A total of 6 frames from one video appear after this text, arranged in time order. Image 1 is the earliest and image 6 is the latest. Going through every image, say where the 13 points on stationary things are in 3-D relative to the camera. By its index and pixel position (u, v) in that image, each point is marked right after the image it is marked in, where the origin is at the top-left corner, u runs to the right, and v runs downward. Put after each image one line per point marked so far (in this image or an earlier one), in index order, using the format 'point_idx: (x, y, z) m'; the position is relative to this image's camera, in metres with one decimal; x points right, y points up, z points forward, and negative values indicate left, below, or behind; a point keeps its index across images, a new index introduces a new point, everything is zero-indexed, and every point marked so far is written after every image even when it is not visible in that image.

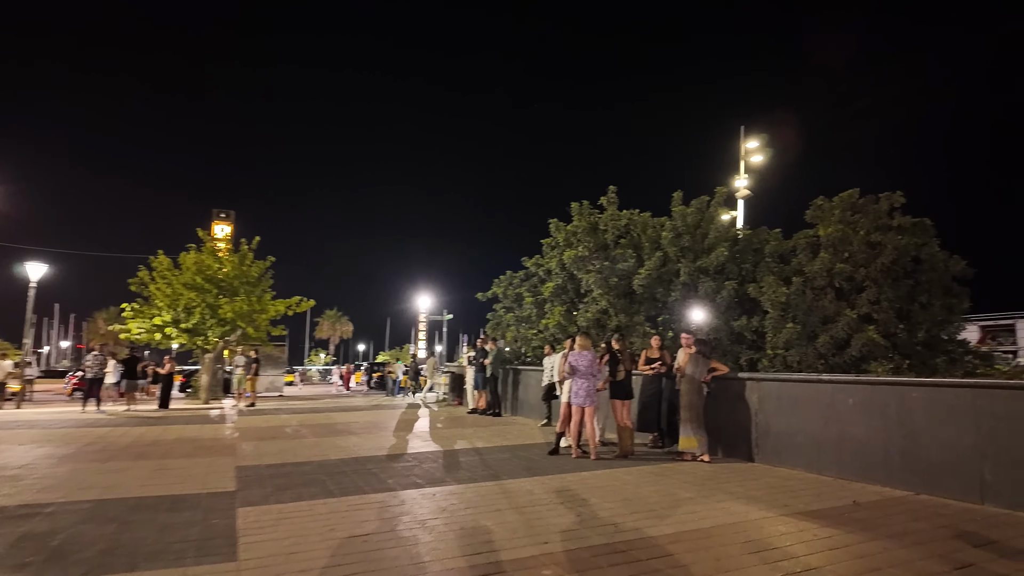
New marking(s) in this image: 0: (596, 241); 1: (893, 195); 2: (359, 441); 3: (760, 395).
0: (+2.4, +1.3, +16.9) m
1: (+10.4, +2.5, +16.4) m
2: (-2.9, -2.9, +11.2) m
3: (+3.5, -1.5, +8.5) m
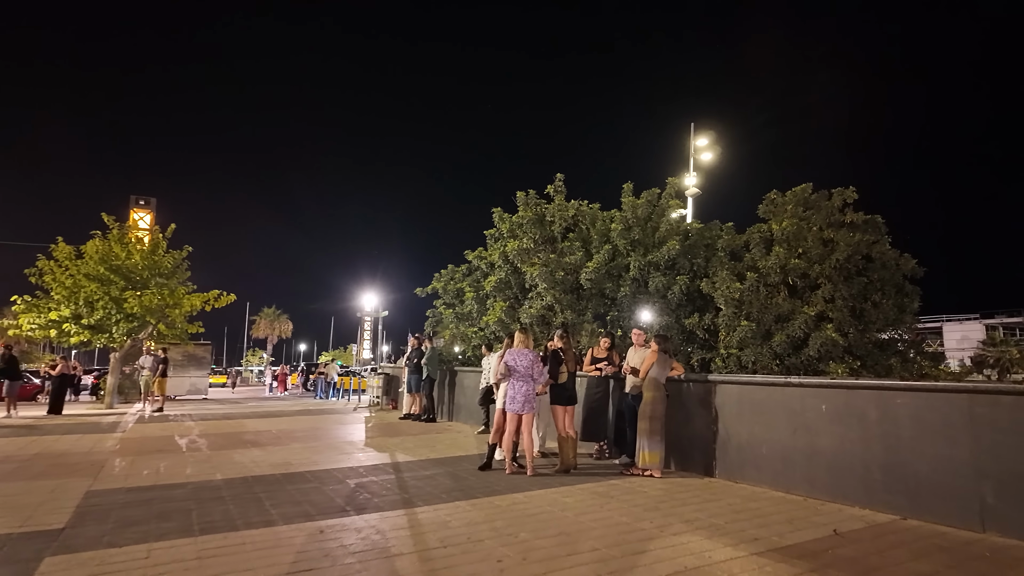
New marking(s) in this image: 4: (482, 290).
0: (+0.8, +1.4, +15.8) m
1: (+8.8, +2.5, +15.9) m
2: (-4.0, -2.7, +9.6) m
3: (+2.6, -1.4, +7.5) m
4: (-0.8, 0.0, +16.8) m
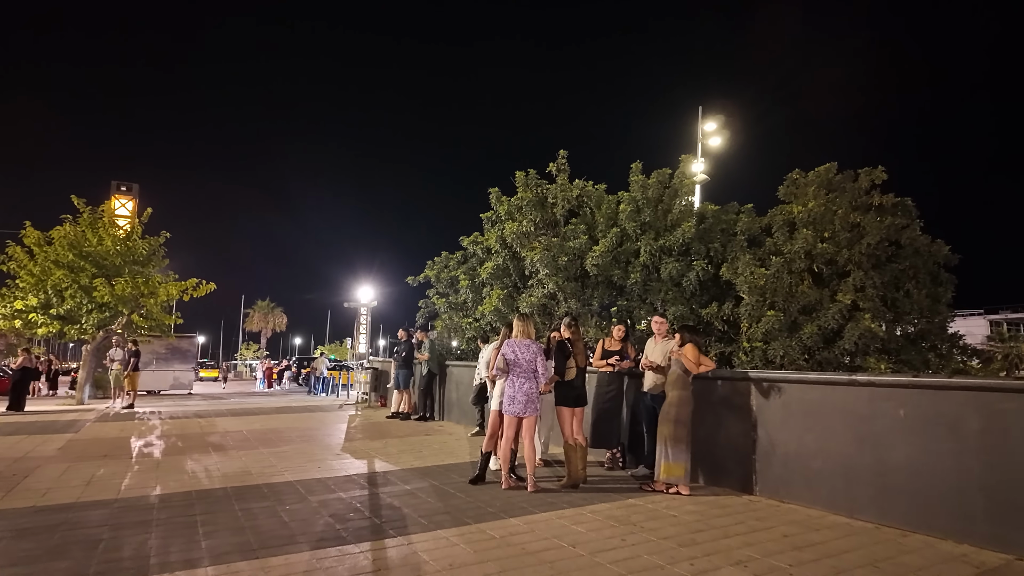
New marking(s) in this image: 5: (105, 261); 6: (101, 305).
0: (+0.8, +1.7, +14.4) m
1: (+8.8, +2.8, +14.6) m
2: (-4.0, -2.4, +8.3) m
3: (+2.5, -1.2, +6.2) m
4: (-0.9, +0.3, +15.5) m
5: (-13.2, +0.9, +19.5) m
6: (-13.0, -0.5, +19.0) m
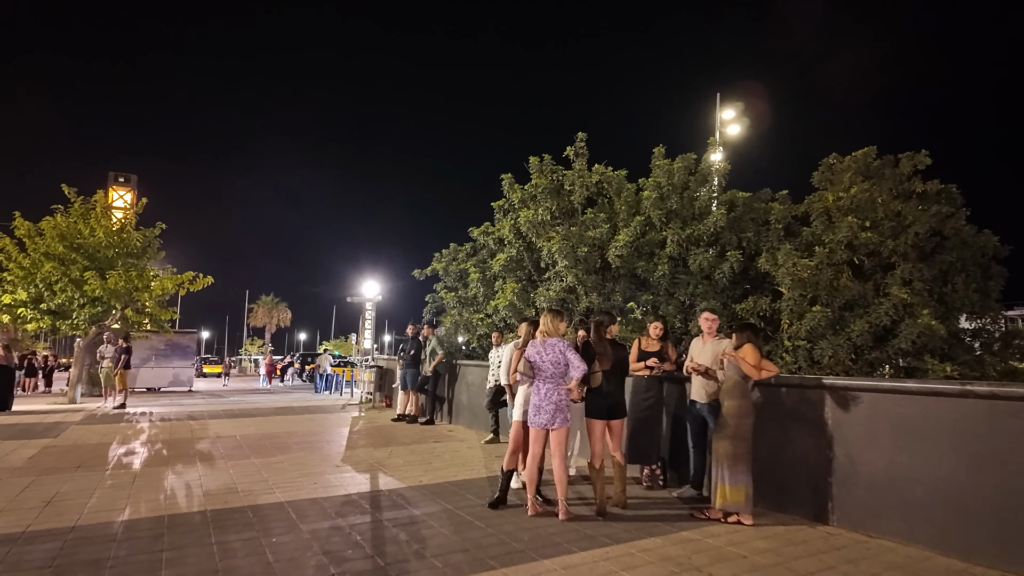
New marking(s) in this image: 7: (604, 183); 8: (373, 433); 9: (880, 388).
0: (+1.1, +1.9, +13.4) m
1: (+9.1, +3.0, +13.5) m
2: (-3.8, -2.3, +7.4) m
3: (+2.8, -1.1, +5.2) m
4: (-0.5, +0.4, +14.5) m
5: (-12.8, +1.1, +18.7) m
6: (-12.6, -0.3, +18.2) m
7: (+2.1, +2.3, +13.5) m
8: (-2.5, -2.6, +11.0) m
9: (+3.0, -0.8, +4.9) m
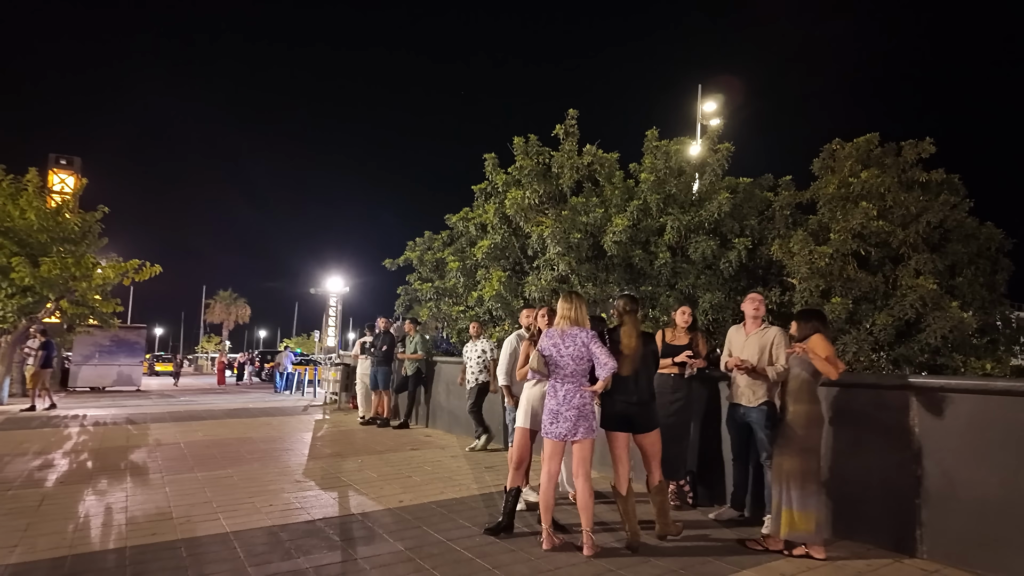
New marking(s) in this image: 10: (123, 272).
0: (+0.7, +2.0, +12.3) m
1: (+8.8, +3.1, +12.8) m
2: (-3.8, -2.1, +6.0) m
3: (+2.9, -0.9, +4.2) m
4: (-1.0, +0.6, +13.3) m
5: (-13.4, +1.4, +16.8) m
6: (-13.2, 0.0, +16.3) m
7: (+1.7, +2.5, +12.5) m
8: (-2.8, -2.4, +9.7) m
9: (+3.1, -0.6, +3.9) m
10: (-11.8, +0.4, +18.4) m
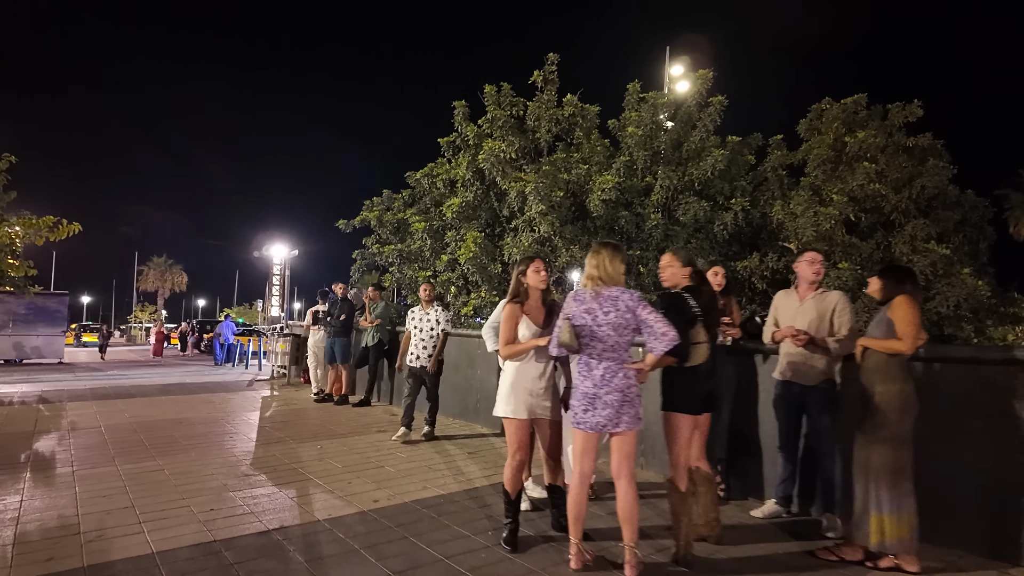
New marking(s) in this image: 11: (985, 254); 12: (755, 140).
0: (+0.2, +2.7, +11.2) m
1: (+8.2, +3.7, +12.3) m
2: (-3.8, -1.7, +4.8) m
3: (+3.0, -0.6, +3.4) m
4: (-1.6, +1.4, +12.1) m
5: (-14.3, +2.4, +14.5) m
6: (-14.0, +1.0, +14.1) m
7: (+1.2, +3.2, +11.4) m
8: (-3.1, -1.9, +8.5) m
9: (+3.3, -0.4, +3.2) m
10: (-12.8, +1.5, +16.2) m
11: (+9.5, +0.7, +12.0) m
12: (+4.7, +2.9, +11.8) m
